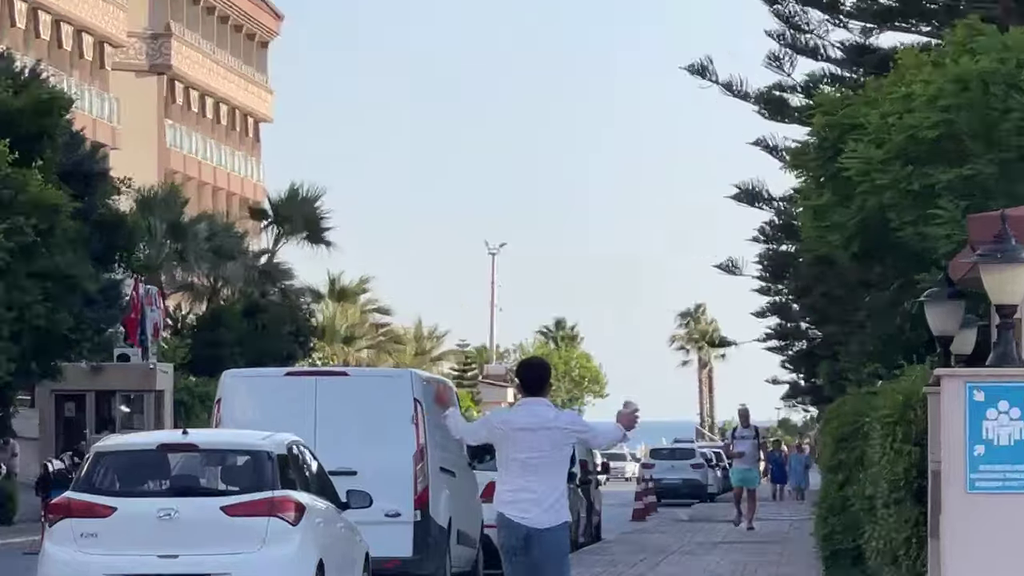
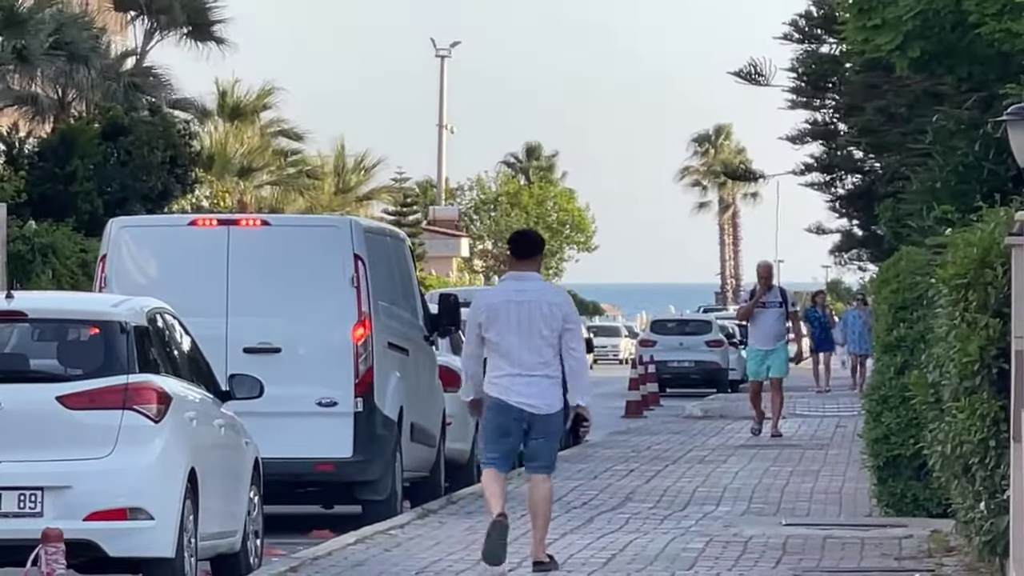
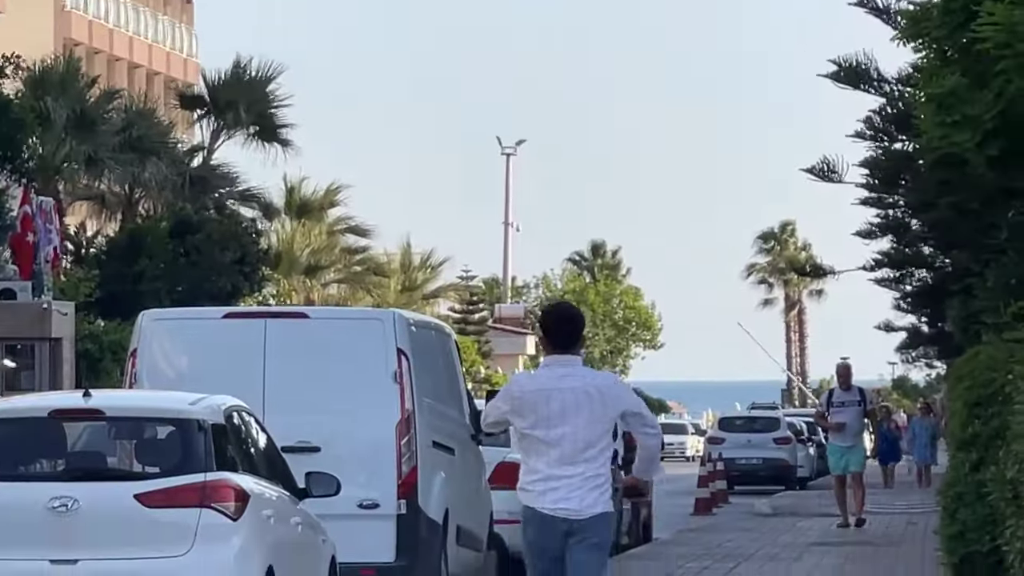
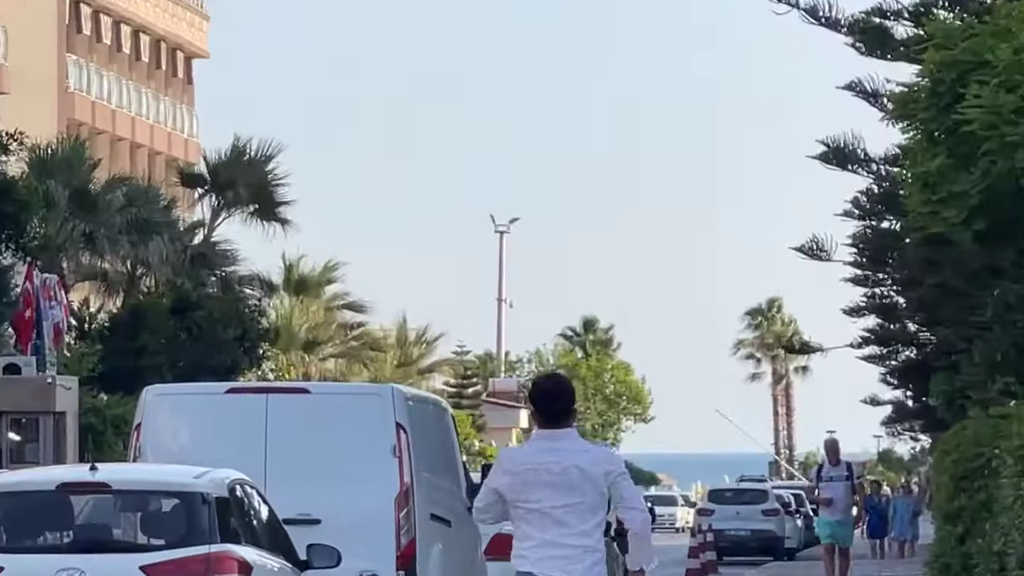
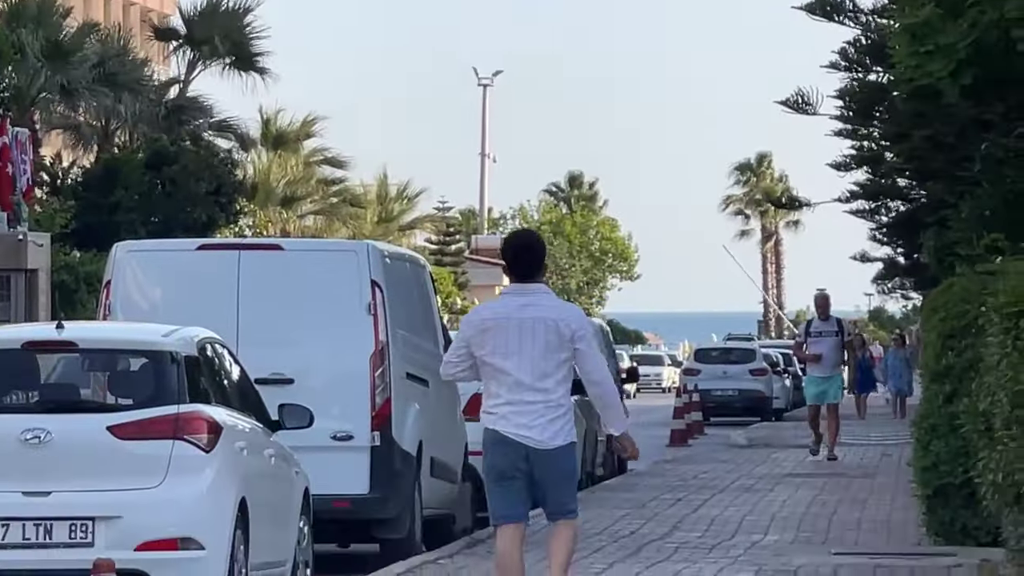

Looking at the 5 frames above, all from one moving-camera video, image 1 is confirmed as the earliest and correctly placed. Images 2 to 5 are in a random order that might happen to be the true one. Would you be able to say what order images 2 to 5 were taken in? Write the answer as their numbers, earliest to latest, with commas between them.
4, 3, 5, 2
